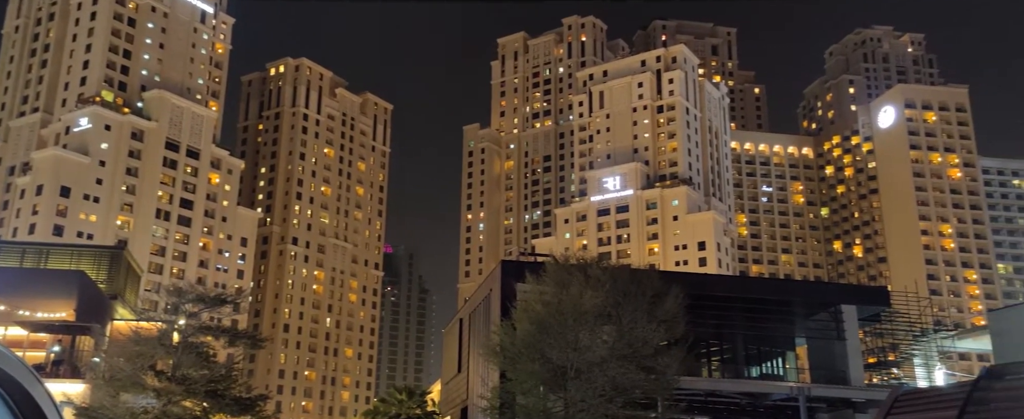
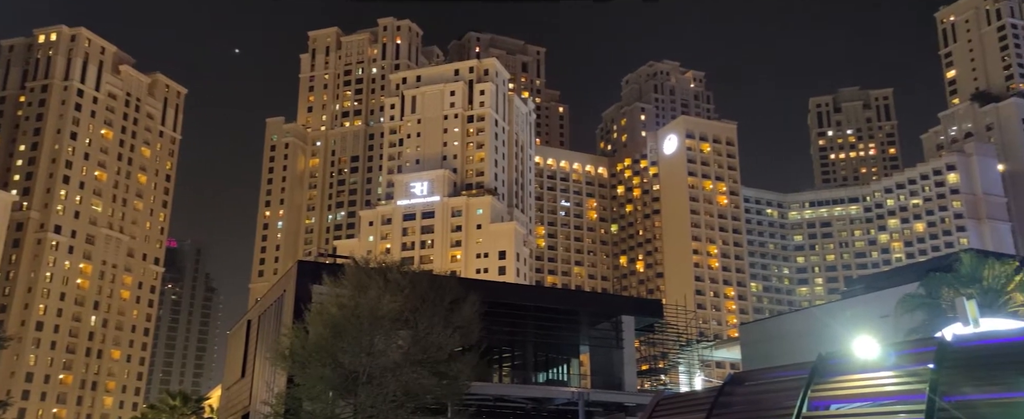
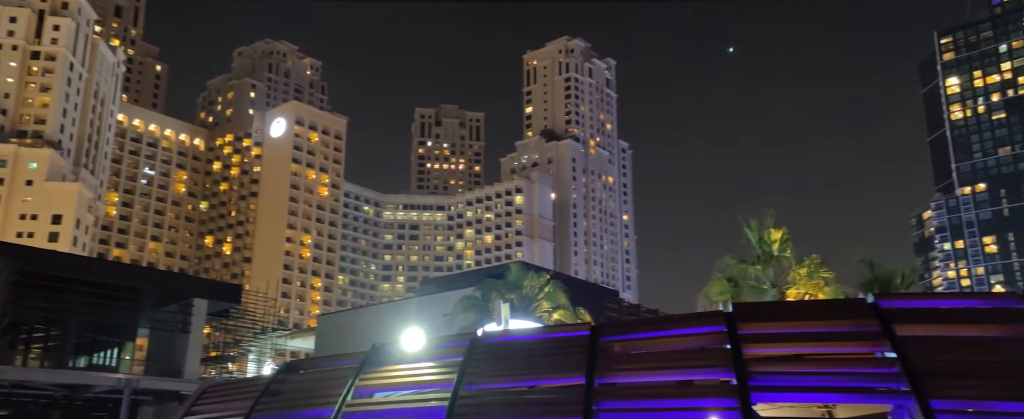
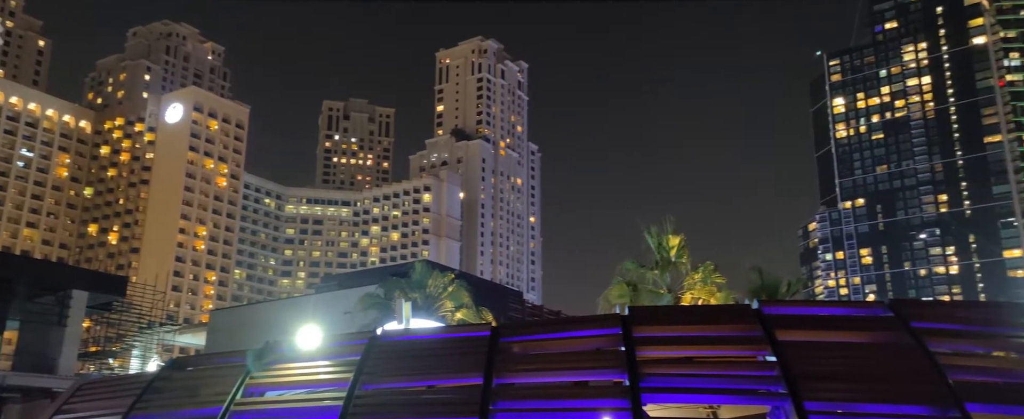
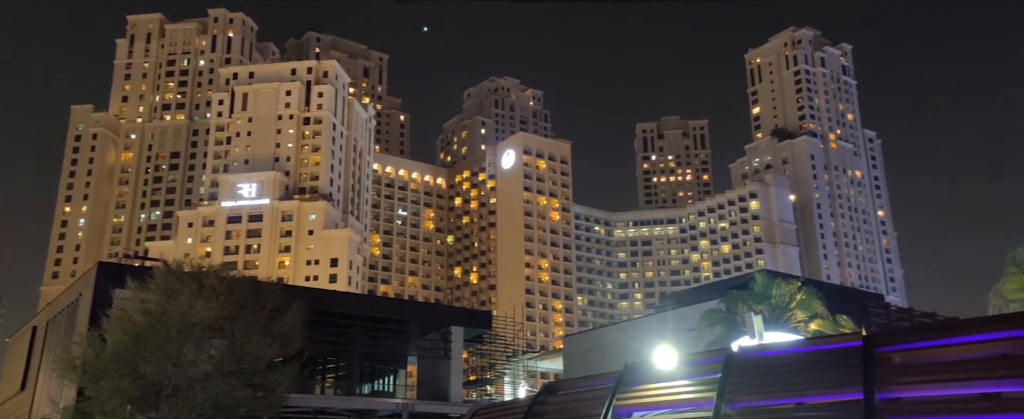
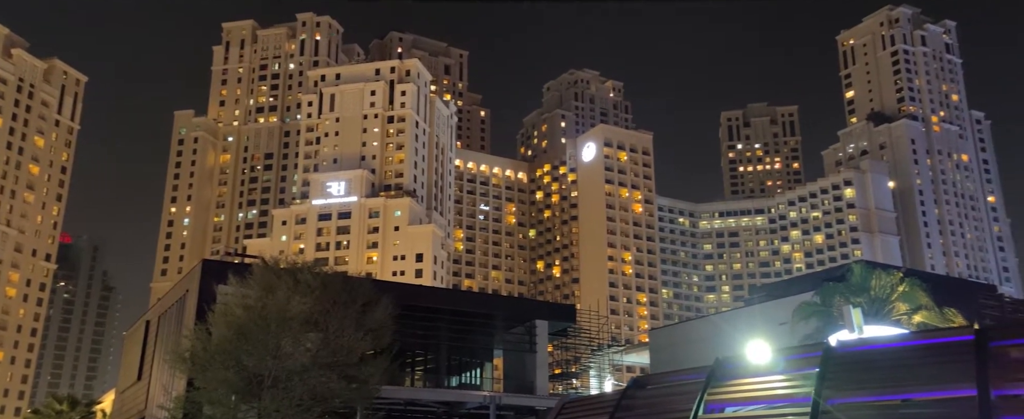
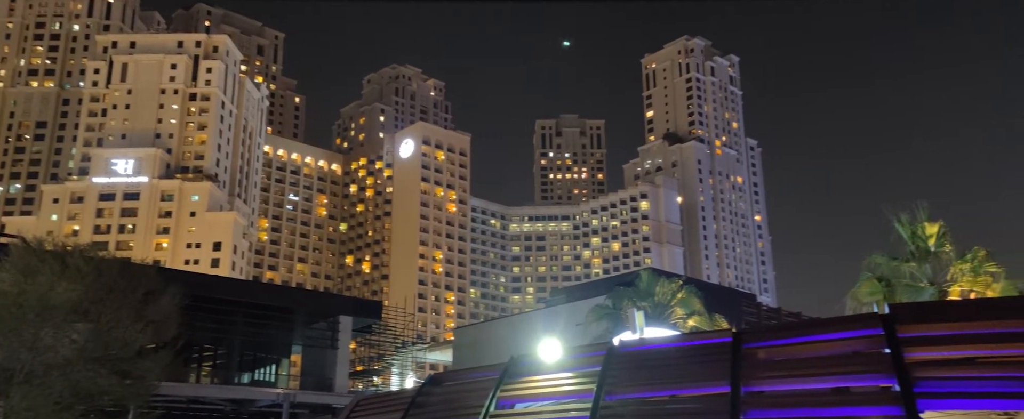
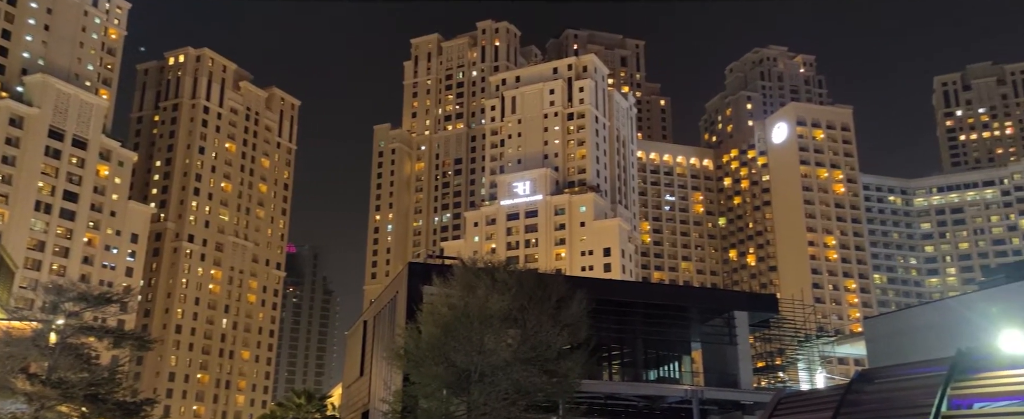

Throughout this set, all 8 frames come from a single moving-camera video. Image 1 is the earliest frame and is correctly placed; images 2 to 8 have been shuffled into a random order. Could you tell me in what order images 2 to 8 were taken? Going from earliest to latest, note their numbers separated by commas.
8, 2, 6, 5, 7, 3, 4
